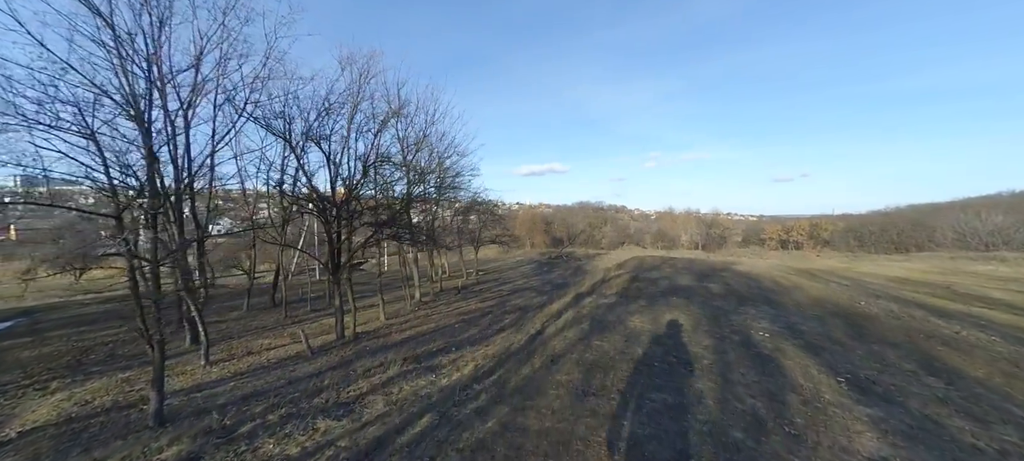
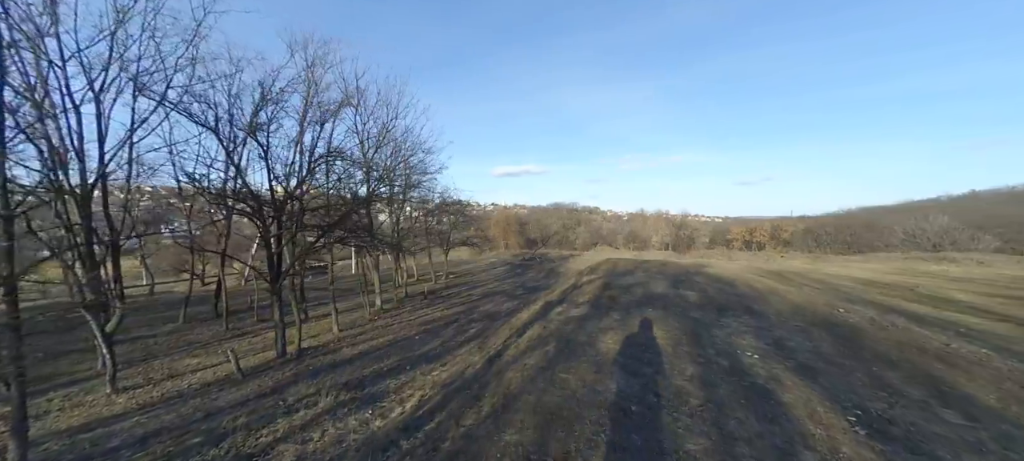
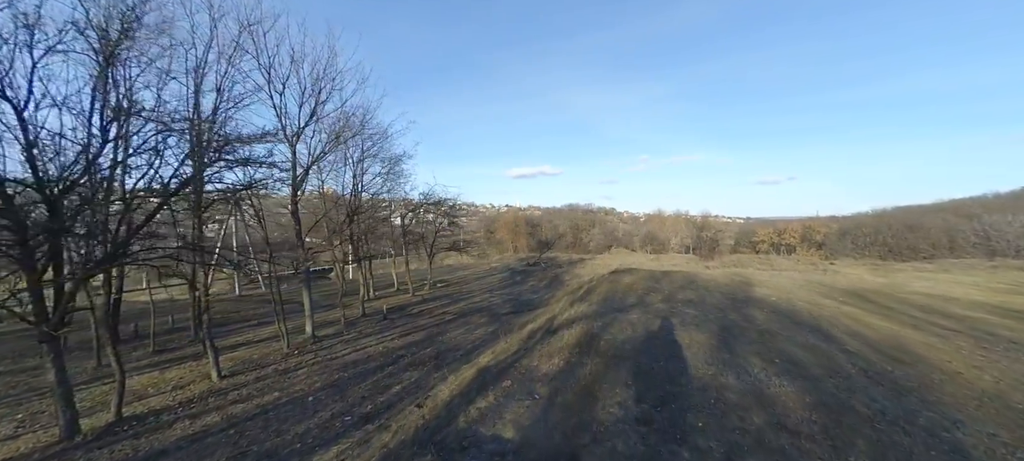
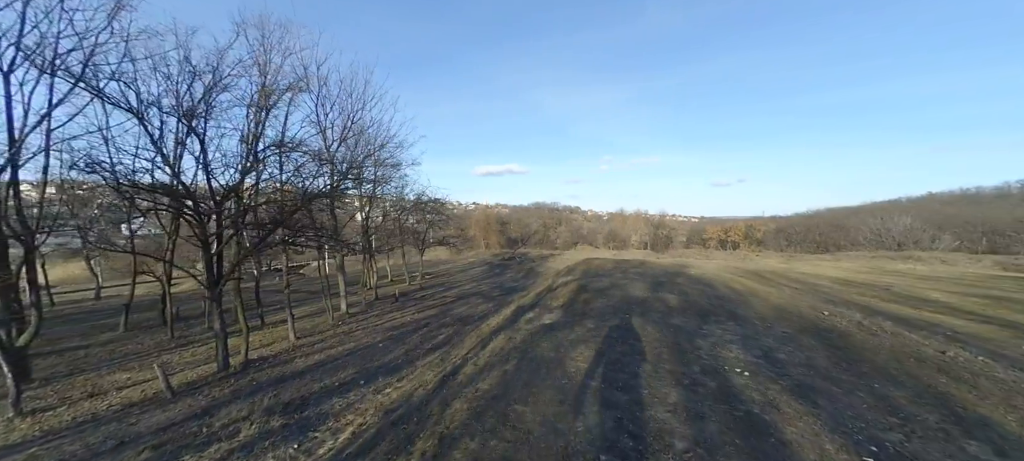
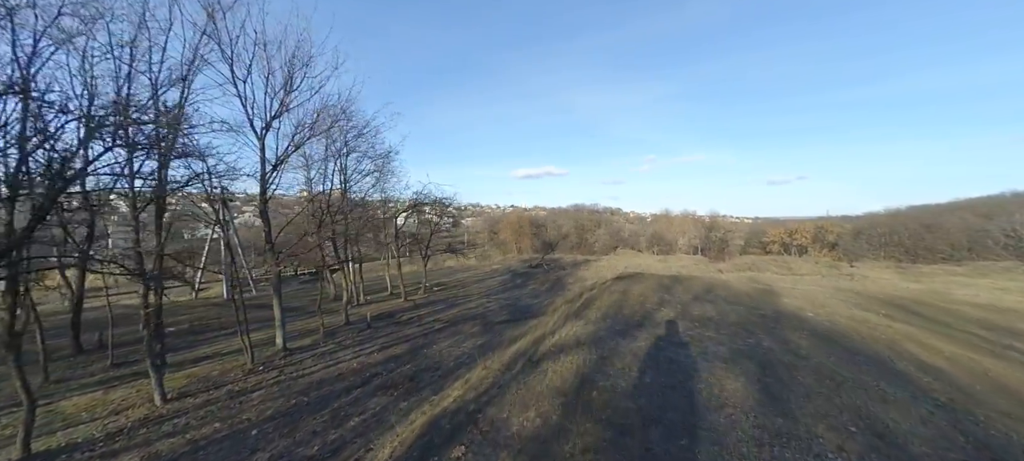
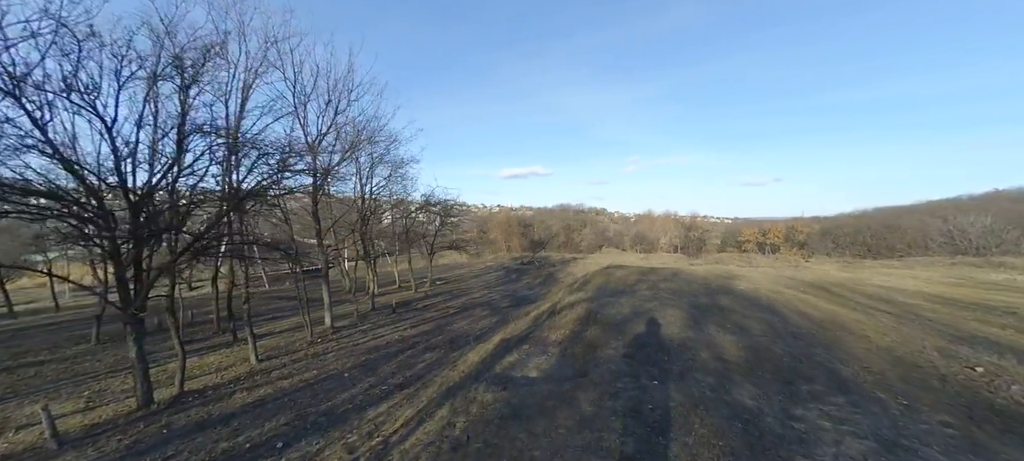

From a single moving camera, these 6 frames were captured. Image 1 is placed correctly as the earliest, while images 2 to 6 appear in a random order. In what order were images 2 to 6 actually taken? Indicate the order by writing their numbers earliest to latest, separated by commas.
2, 4, 6, 3, 5
